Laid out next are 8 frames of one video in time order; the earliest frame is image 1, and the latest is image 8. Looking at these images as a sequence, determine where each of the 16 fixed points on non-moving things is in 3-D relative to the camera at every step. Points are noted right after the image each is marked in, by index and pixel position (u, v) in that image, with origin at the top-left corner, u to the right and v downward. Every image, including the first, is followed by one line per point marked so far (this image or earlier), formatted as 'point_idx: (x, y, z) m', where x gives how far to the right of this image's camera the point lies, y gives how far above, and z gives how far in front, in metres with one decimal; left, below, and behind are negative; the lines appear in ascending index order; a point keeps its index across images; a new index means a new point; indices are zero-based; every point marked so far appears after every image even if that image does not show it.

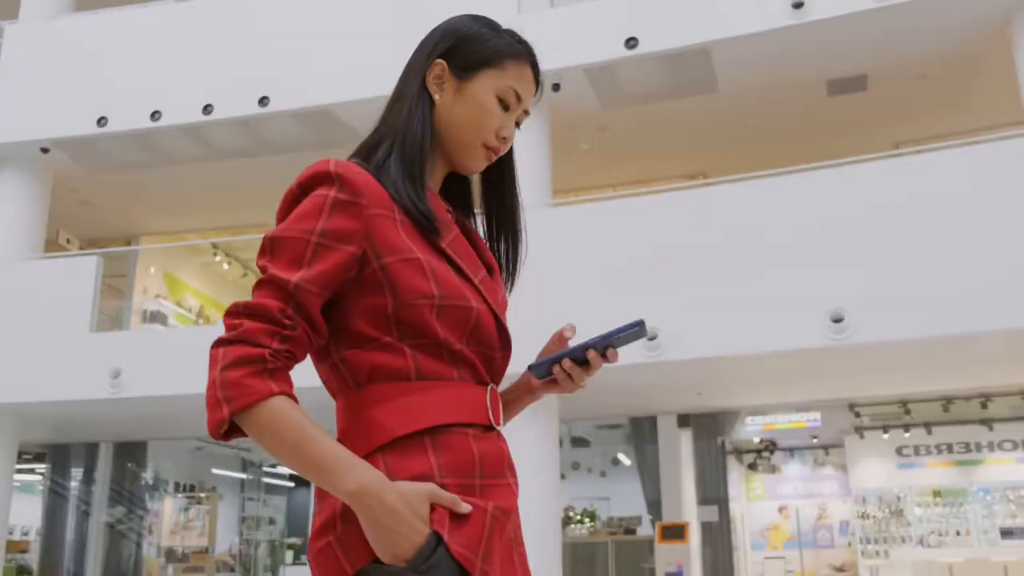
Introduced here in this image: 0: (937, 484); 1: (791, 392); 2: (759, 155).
0: (+4.3, -1.9, +9.3) m
1: (+2.4, -0.9, +8.3) m
2: (+2.4, +1.3, +9.5) m
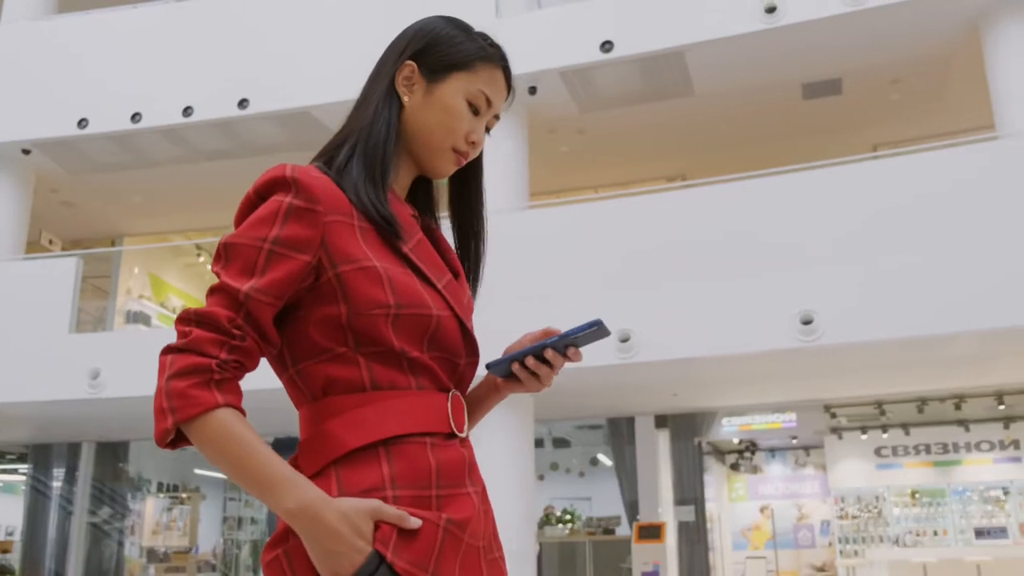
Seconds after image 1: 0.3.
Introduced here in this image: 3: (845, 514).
0: (+4.1, -1.9, +9.3) m
1: (+2.3, -0.9, +8.4) m
2: (+2.2, +1.3, +9.6) m
3: (+3.5, -2.3, +9.6) m
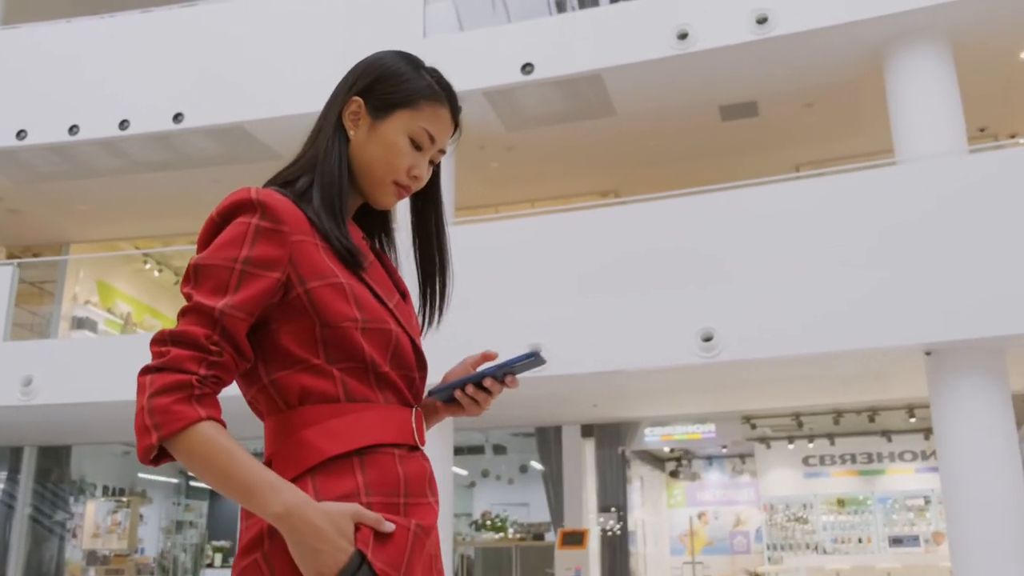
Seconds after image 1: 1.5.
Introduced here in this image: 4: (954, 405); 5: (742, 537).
0: (+3.4, -2.1, +9.6) m
1: (+1.6, -1.0, +8.7) m
2: (+1.6, +1.2, +9.8) m
3: (+2.8, -2.4, +9.8) m
4: (+3.1, -0.8, +6.6) m
5: (+2.5, -2.7, +10.4) m
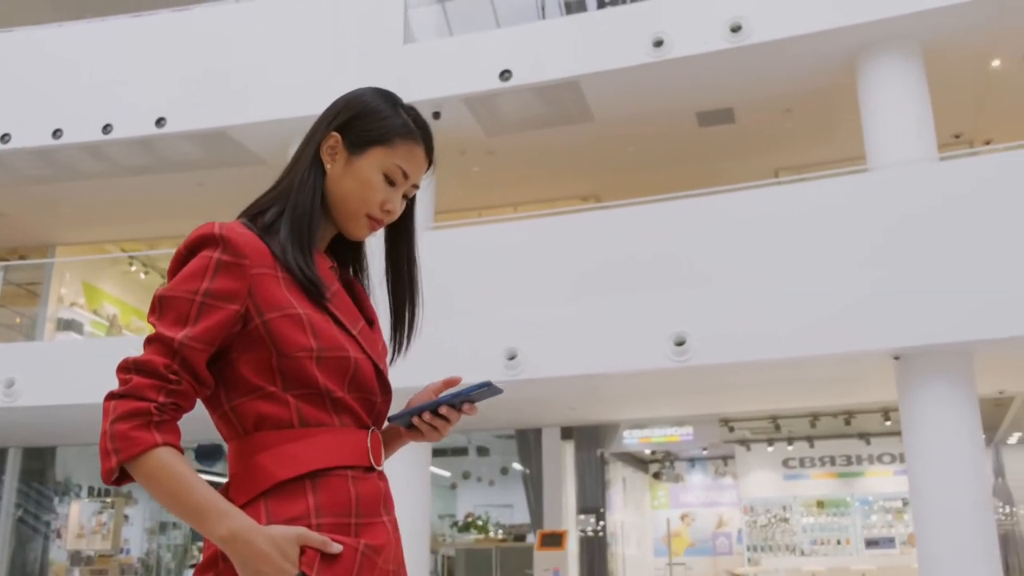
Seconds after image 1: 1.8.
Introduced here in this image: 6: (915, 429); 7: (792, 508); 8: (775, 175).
0: (+3.2, -2.1, +9.7) m
1: (+1.4, -1.1, +8.7) m
2: (+1.4, +1.1, +9.9) m
3: (+2.6, -2.4, +9.9) m
4: (+2.9, -0.8, +6.7) m
5: (+2.3, -2.7, +10.5) m
6: (+2.8, -1.0, +6.7) m
7: (+2.9, -2.3, +9.9) m
8: (+2.7, +1.2, +9.7) m
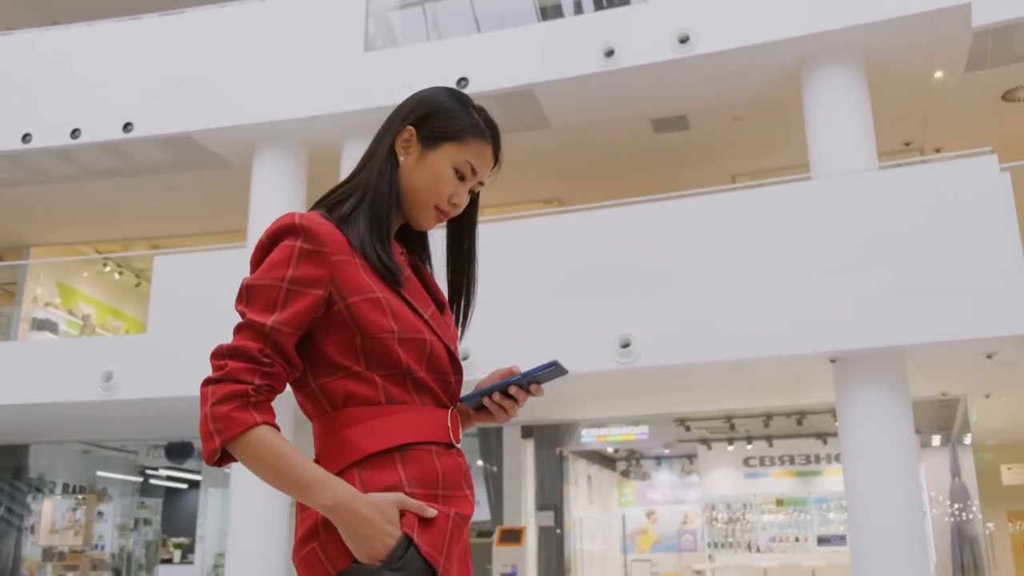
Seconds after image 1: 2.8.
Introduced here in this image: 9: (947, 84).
0: (+2.8, -2.1, +10.0) m
1: (+1.0, -1.1, +9.0) m
2: (+1.0, +1.1, +10.2) m
3: (+2.2, -2.5, +10.2) m
4: (+2.5, -0.9, +6.9) m
5: (+1.9, -2.8, +10.7) m
6: (+2.5, -1.0, +6.9) m
7: (+2.5, -2.3, +10.1) m
8: (+2.3, +1.1, +9.9) m
9: (+3.7, +1.7, +8.2) m
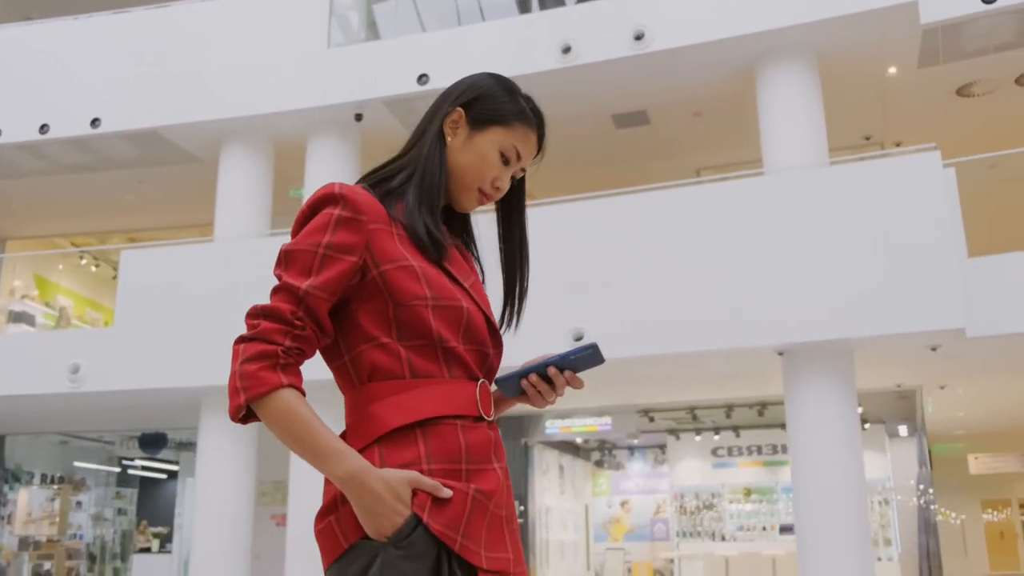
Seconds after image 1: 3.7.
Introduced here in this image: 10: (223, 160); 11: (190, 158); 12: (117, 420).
0: (+2.5, -2.0, +10.1) m
1: (+0.7, -1.0, +9.1) m
2: (+0.7, +1.2, +10.3) m
3: (+1.8, -2.4, +10.3) m
4: (+2.2, -0.8, +7.0) m
5: (+1.6, -2.7, +10.9) m
6: (+2.1, -1.0, +7.1) m
7: (+2.2, -2.2, +10.2) m
8: (+1.9, +1.2, +10.0) m
9: (+3.4, +1.8, +8.3) m
10: (-2.7, +1.2, +9.0) m
11: (-3.2, +1.3, +9.4) m
12: (-4.3, -1.4, +10.4) m
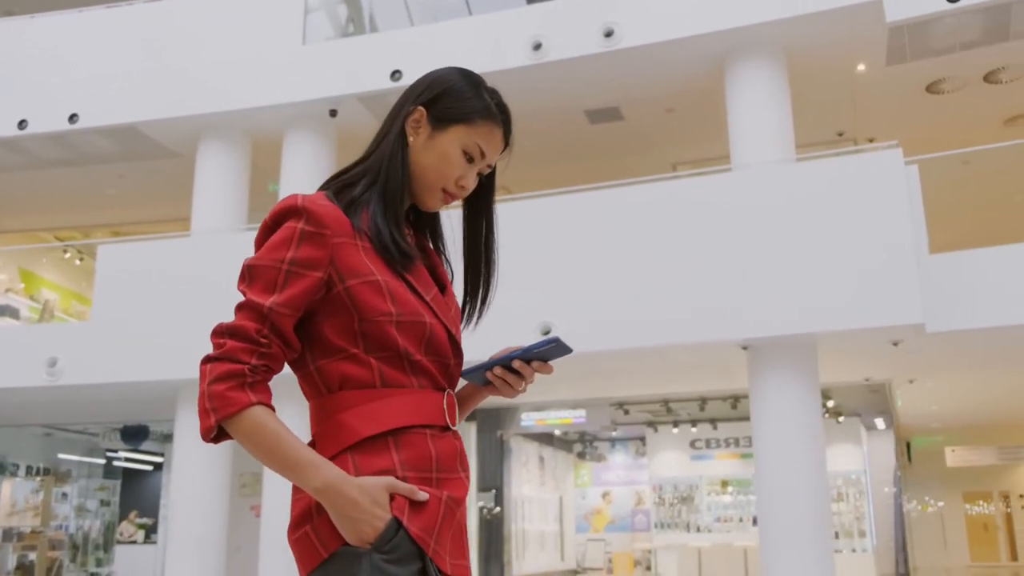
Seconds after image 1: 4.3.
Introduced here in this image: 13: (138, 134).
0: (+2.2, -2.0, +10.2) m
1: (+0.4, -1.0, +9.2) m
2: (+0.4, +1.2, +10.3) m
3: (+1.6, -2.3, +10.4) m
4: (+1.9, -0.8, +7.1) m
5: (+1.3, -2.6, +11.0) m
6: (+1.9, -0.9, +7.1) m
7: (+1.9, -2.2, +10.3) m
8: (+1.7, +1.3, +10.1) m
9: (+3.1, +1.8, +8.4) m
10: (-3.0, +1.3, +9.1) m
11: (-3.4, +1.3, +9.5) m
12: (-4.5, -1.4, +10.5) m
13: (-3.6, +1.5, +9.2) m
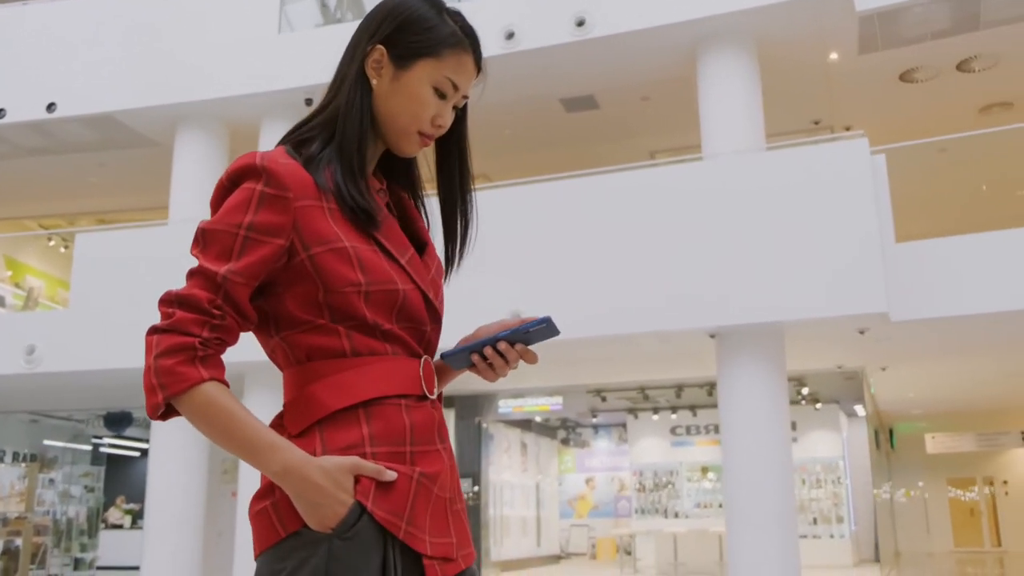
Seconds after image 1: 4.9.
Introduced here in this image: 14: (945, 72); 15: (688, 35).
0: (+2.0, -1.9, +10.3) m
1: (+0.2, -0.9, +9.3) m
2: (+0.2, +1.4, +10.4) m
3: (+1.4, -2.2, +10.5) m
4: (+1.7, -0.7, +7.2) m
5: (+1.1, -2.5, +11.1) m
6: (+1.6, -0.8, +7.2) m
7: (+1.7, -2.0, +10.4) m
8: (+1.5, +1.4, +10.1) m
9: (+2.9, +2.0, +8.4) m
10: (-3.2, +1.4, +9.1) m
11: (-3.6, +1.5, +9.5) m
12: (-4.8, -1.2, +10.6) m
13: (-3.8, +1.6, +9.2) m
14: (+3.9, +1.9, +8.6) m
15: (+1.4, +2.1, +7.8) m
